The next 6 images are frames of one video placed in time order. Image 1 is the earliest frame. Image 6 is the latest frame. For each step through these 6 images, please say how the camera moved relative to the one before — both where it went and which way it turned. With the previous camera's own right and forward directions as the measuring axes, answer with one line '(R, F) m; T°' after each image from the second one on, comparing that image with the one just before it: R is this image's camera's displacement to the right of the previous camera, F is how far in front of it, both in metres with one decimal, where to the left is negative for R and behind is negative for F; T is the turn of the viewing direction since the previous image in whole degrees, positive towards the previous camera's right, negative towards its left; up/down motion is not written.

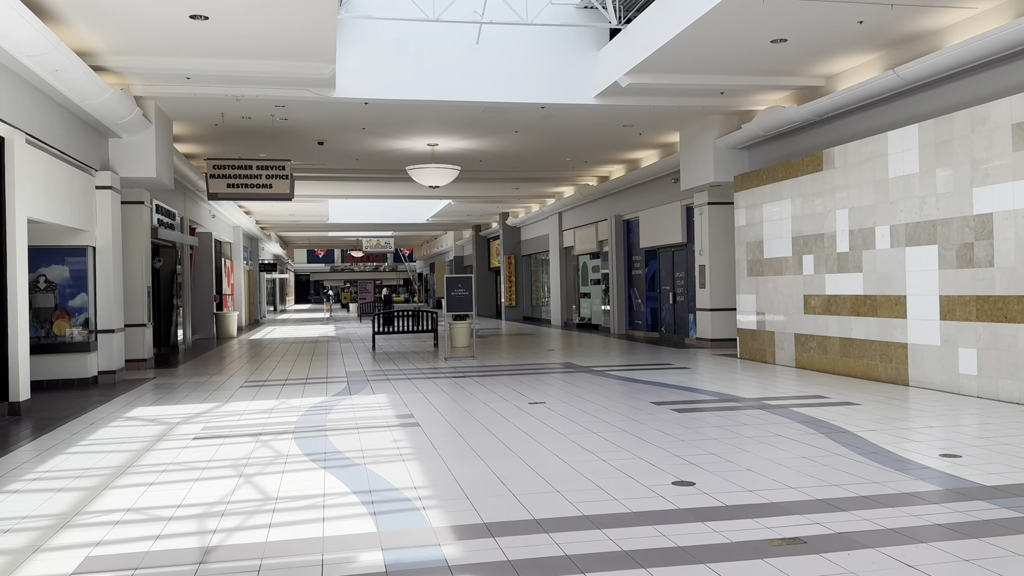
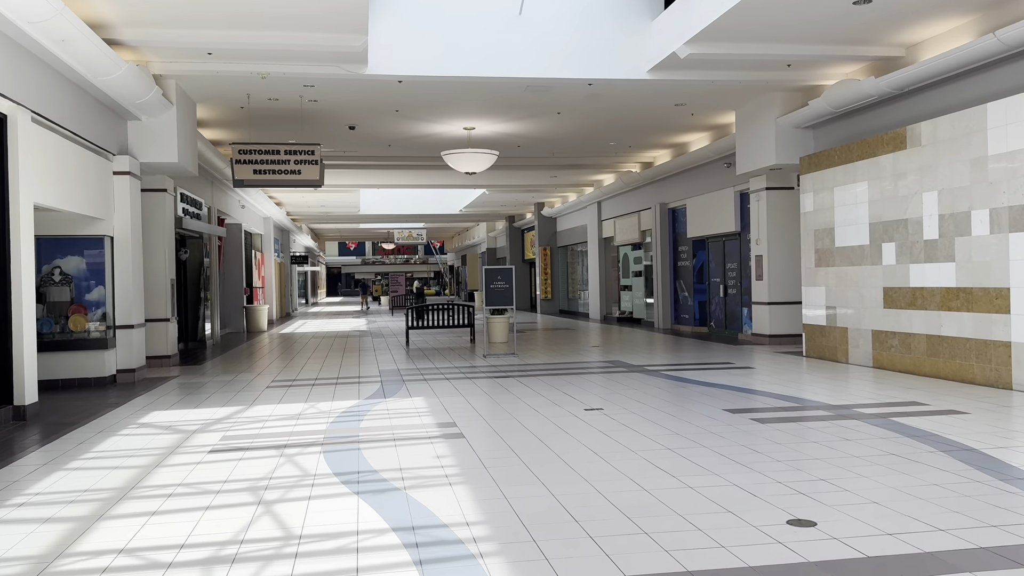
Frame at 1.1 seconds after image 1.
(-0.2, +0.9) m; -2°
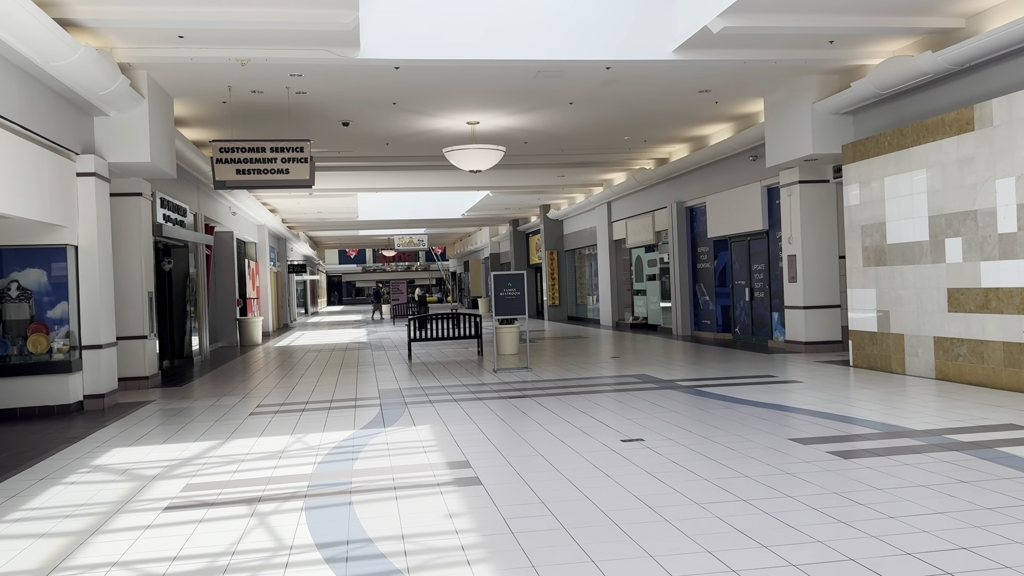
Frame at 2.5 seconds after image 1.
(-0.1, +1.2) m; 0°
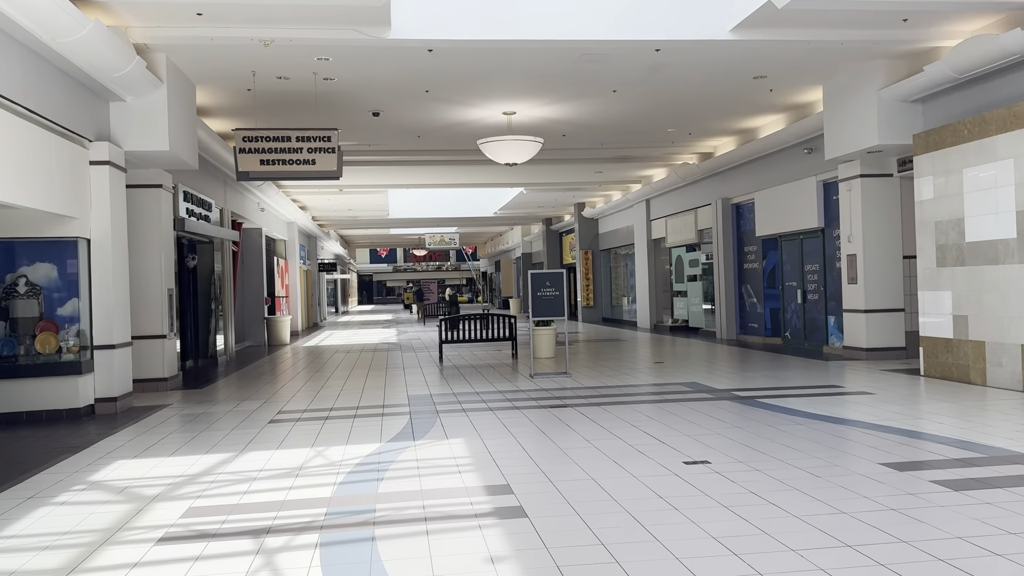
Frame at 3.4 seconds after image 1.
(-0.1, +0.7) m; -2°
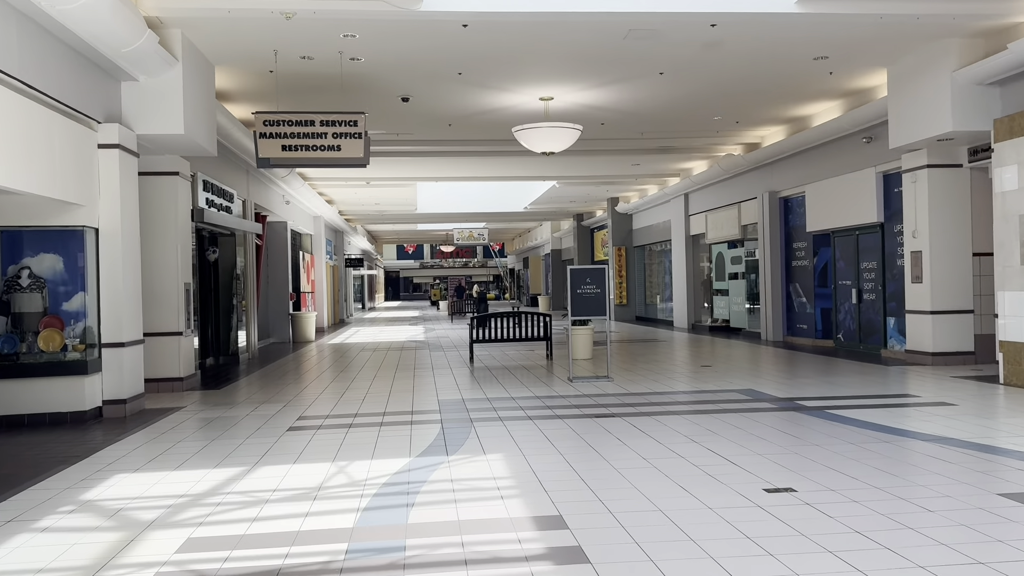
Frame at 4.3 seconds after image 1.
(-0.1, +0.7) m; -2°
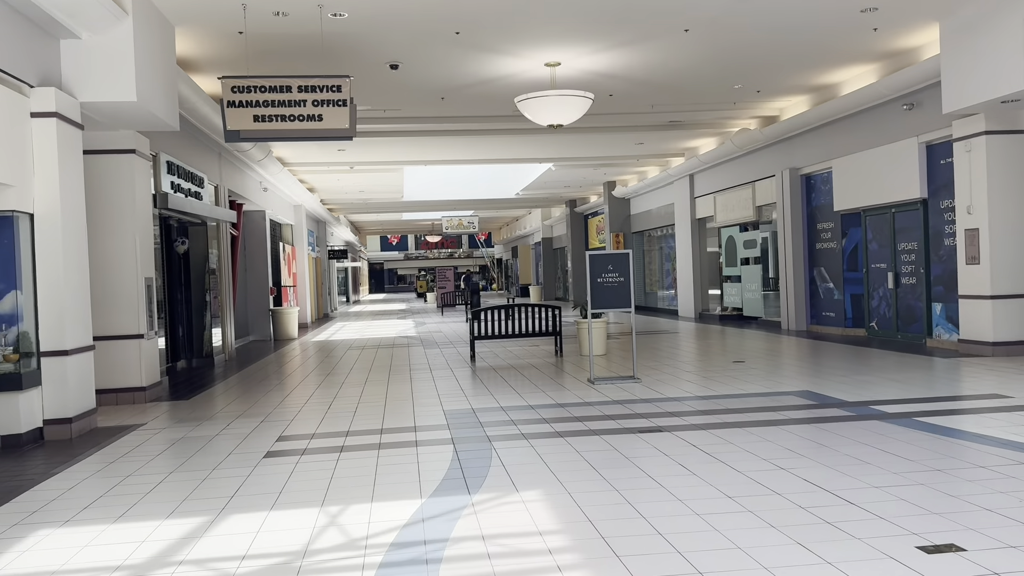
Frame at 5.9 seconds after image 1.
(-0.3, +1.3) m; +1°
